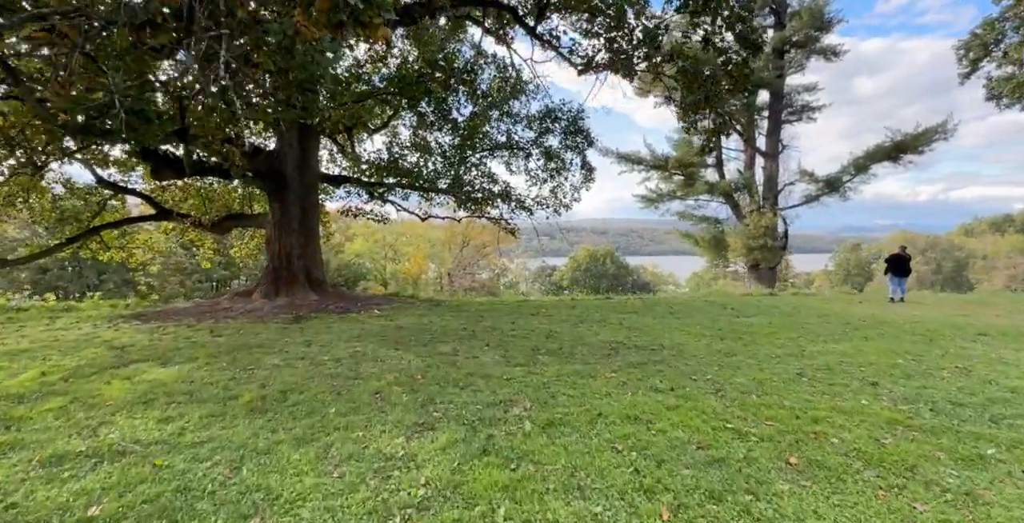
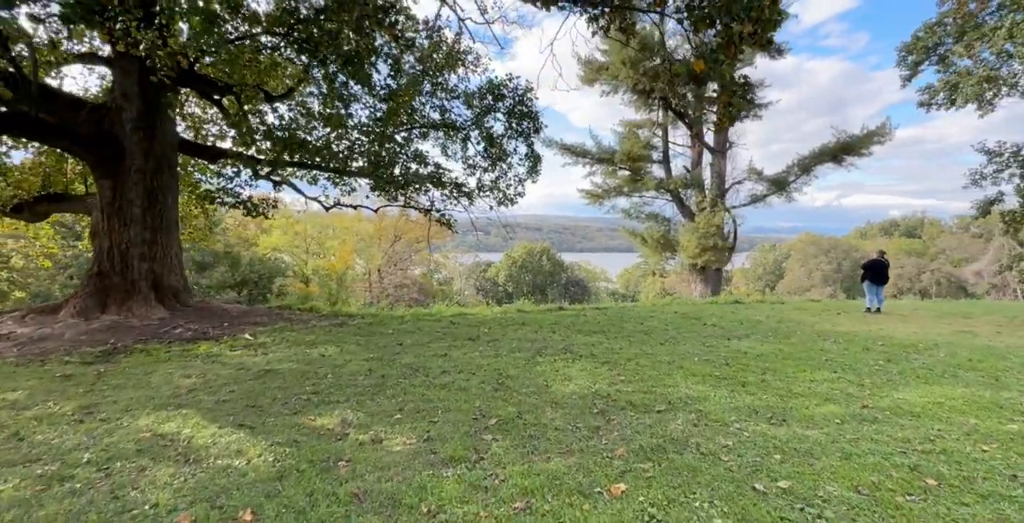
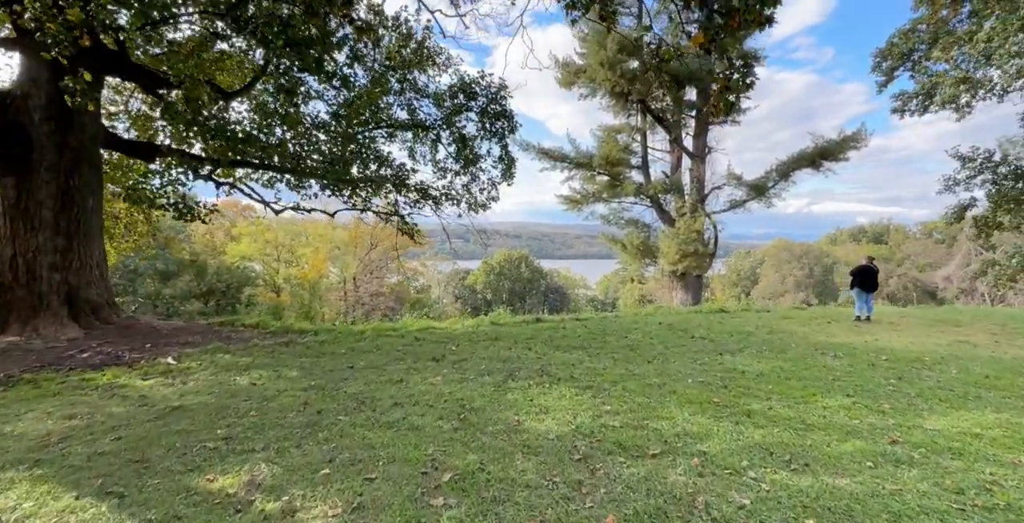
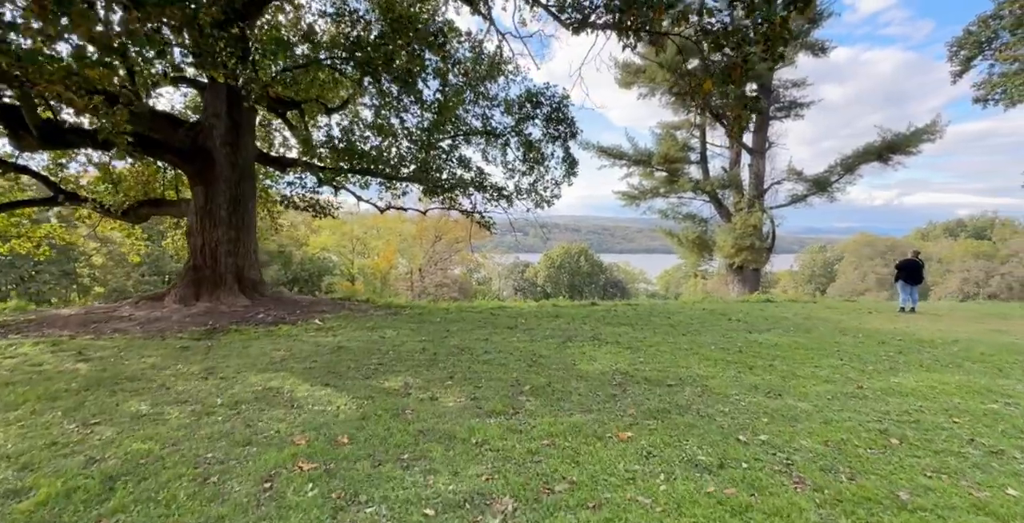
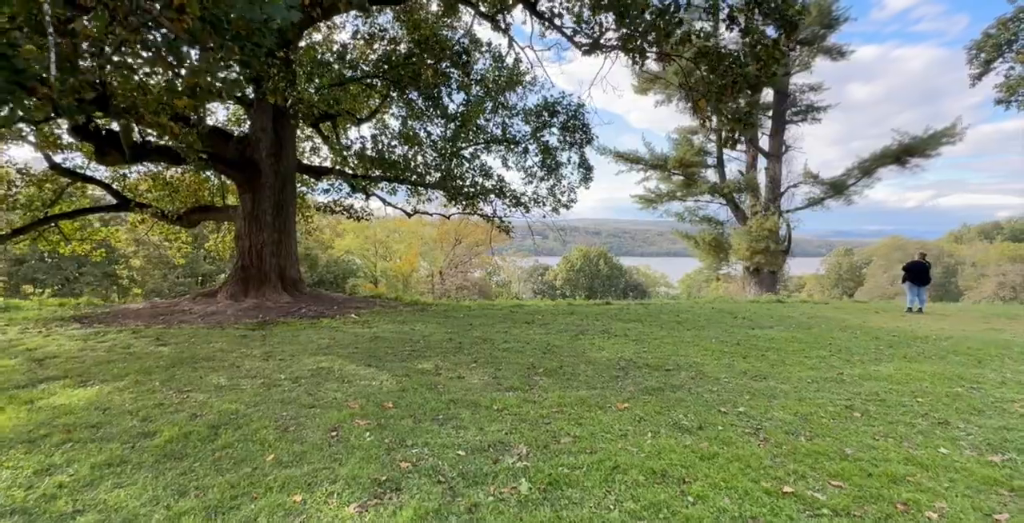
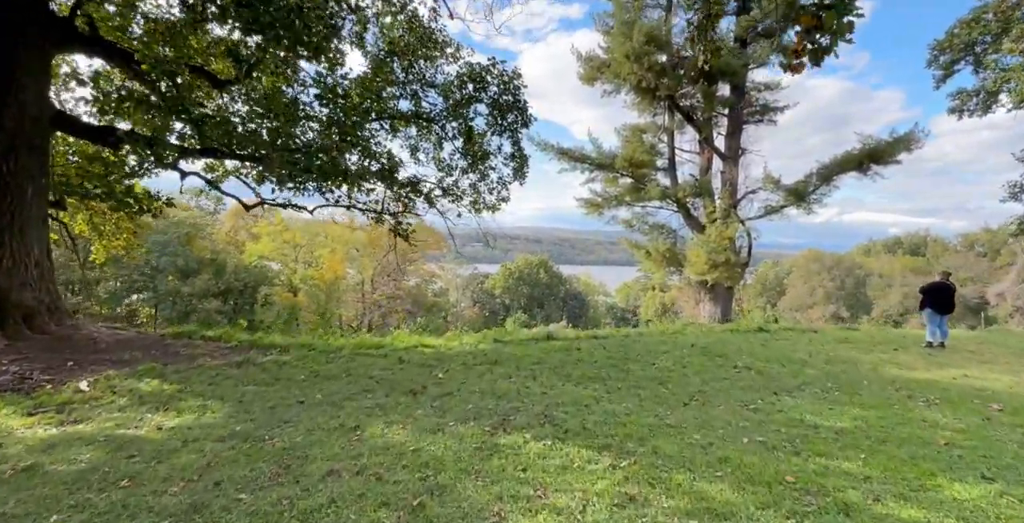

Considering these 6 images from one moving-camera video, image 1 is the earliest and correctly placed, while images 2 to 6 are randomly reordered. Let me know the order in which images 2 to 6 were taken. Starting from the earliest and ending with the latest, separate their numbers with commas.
5, 4, 2, 3, 6
